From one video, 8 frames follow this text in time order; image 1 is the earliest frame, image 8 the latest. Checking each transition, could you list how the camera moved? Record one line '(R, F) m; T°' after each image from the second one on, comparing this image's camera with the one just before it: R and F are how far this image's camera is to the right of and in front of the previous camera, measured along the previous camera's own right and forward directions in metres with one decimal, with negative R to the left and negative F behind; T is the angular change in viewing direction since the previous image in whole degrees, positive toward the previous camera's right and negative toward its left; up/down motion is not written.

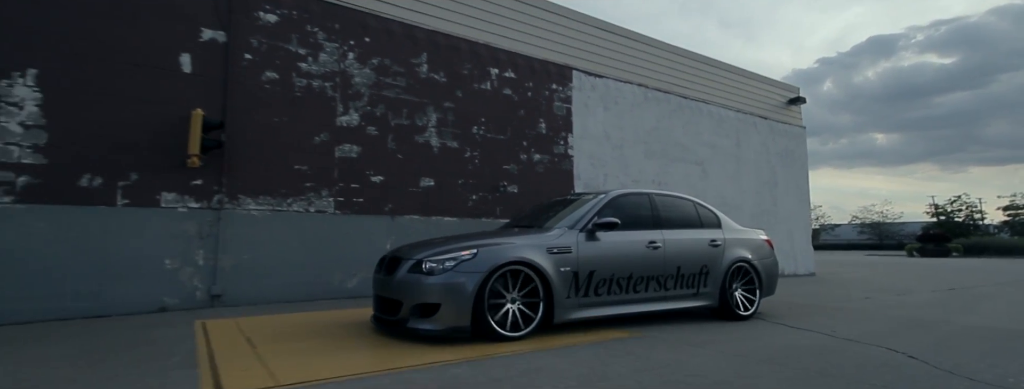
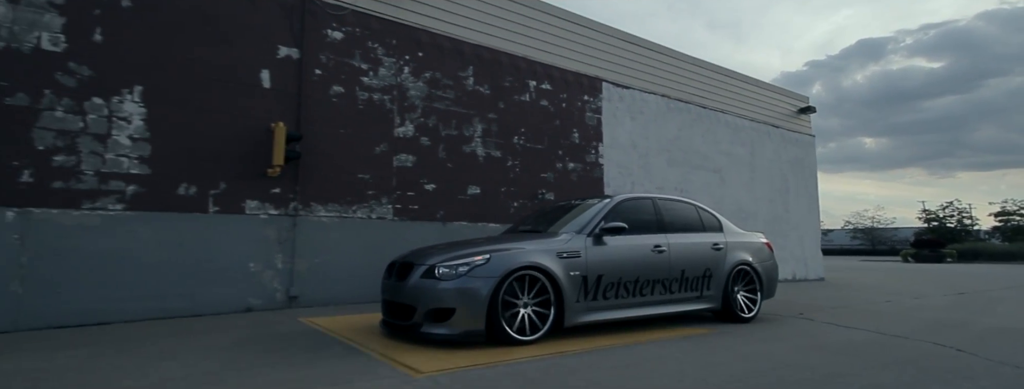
(-0.9, -0.5) m; 0°
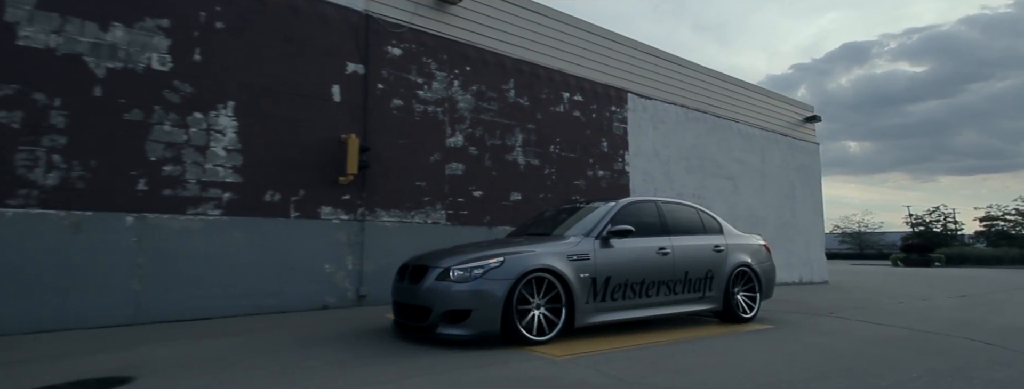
(-0.9, -0.6) m; +1°
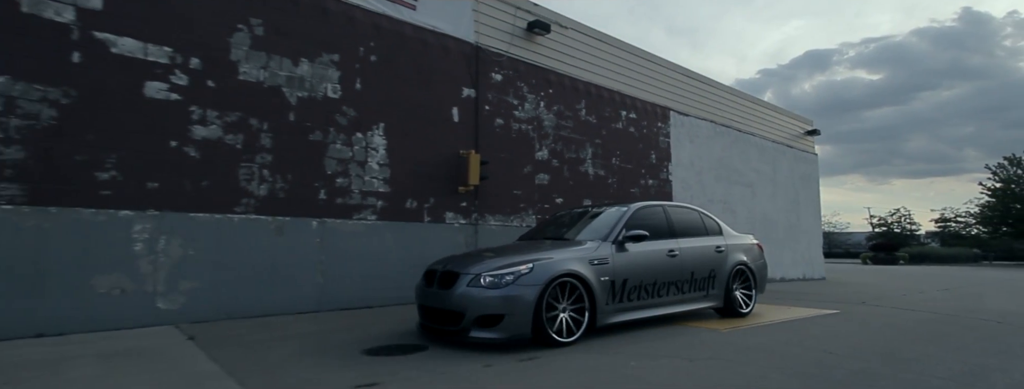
(-2.1, -1.3) m; +2°
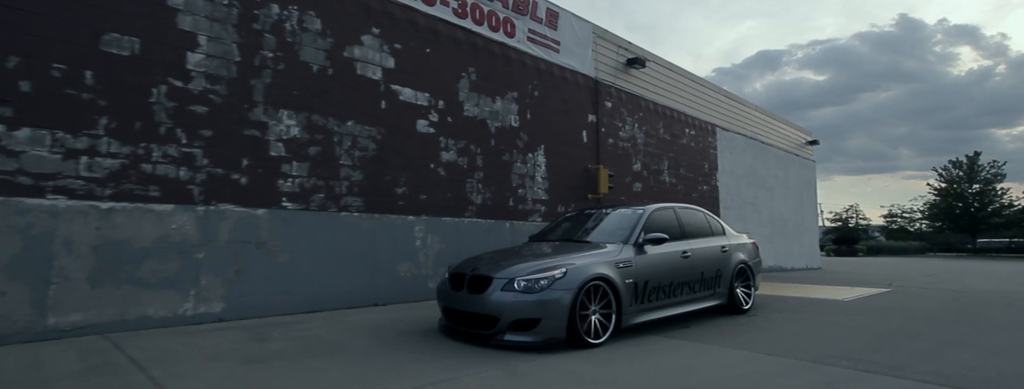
(-3.2, -2.1) m; +3°
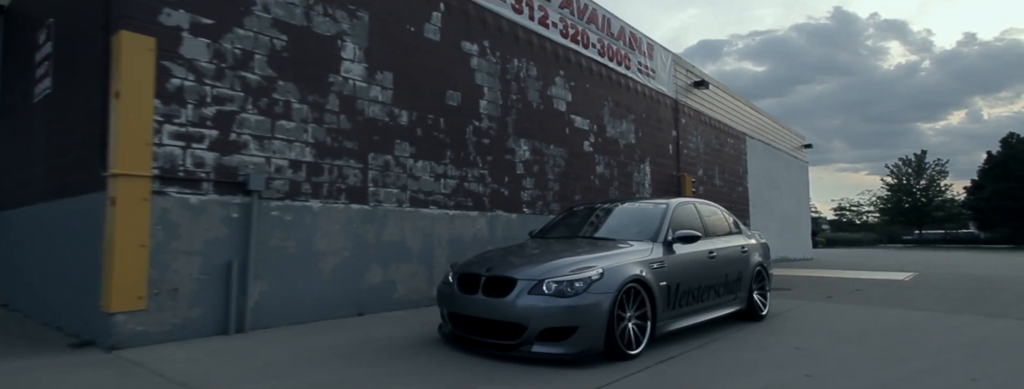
(-3.5, -2.1) m; +4°
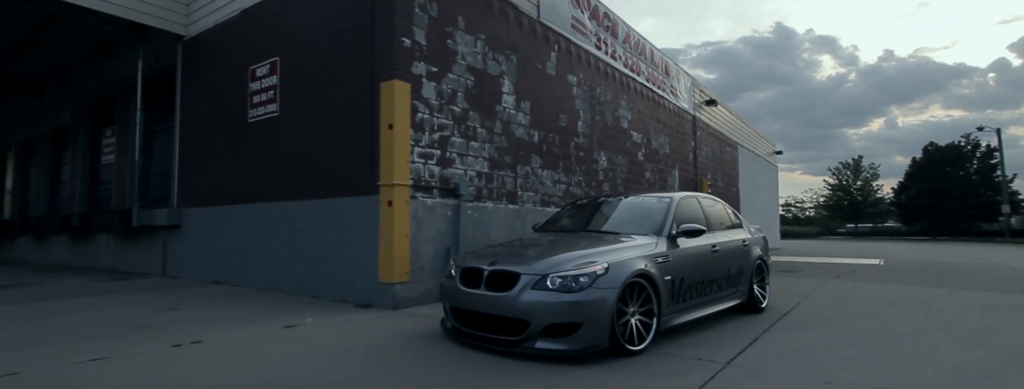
(-2.3, -1.6) m; +5°
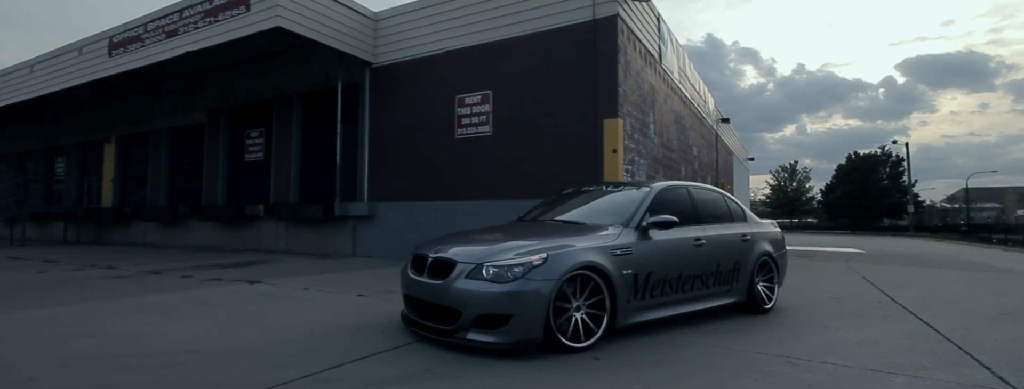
(-4.1, -2.1) m; +8°
